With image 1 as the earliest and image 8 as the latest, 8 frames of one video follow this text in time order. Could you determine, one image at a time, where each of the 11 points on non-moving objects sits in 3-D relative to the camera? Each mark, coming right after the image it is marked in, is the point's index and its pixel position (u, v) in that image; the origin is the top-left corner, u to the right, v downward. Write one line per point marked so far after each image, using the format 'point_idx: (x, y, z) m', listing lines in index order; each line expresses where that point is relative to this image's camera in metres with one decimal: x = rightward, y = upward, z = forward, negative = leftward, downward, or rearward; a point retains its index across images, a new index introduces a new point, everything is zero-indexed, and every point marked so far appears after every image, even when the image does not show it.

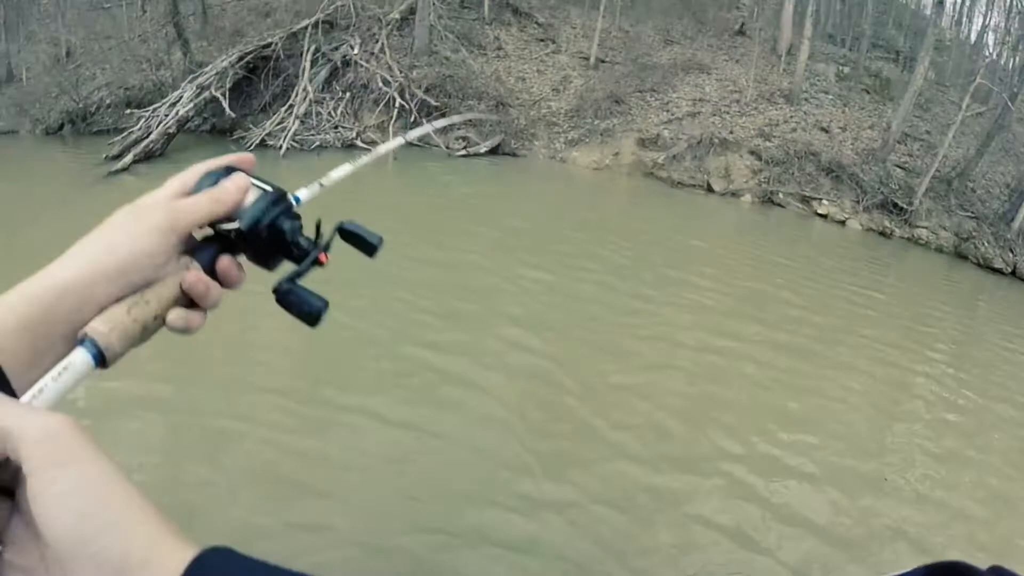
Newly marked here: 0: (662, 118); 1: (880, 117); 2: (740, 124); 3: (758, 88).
0: (+2.4, +3.4, +14.0) m
1: (+8.7, +4.1, +16.4) m
2: (+4.2, +3.5, +14.6) m
3: (+5.4, +4.7, +16.2) m
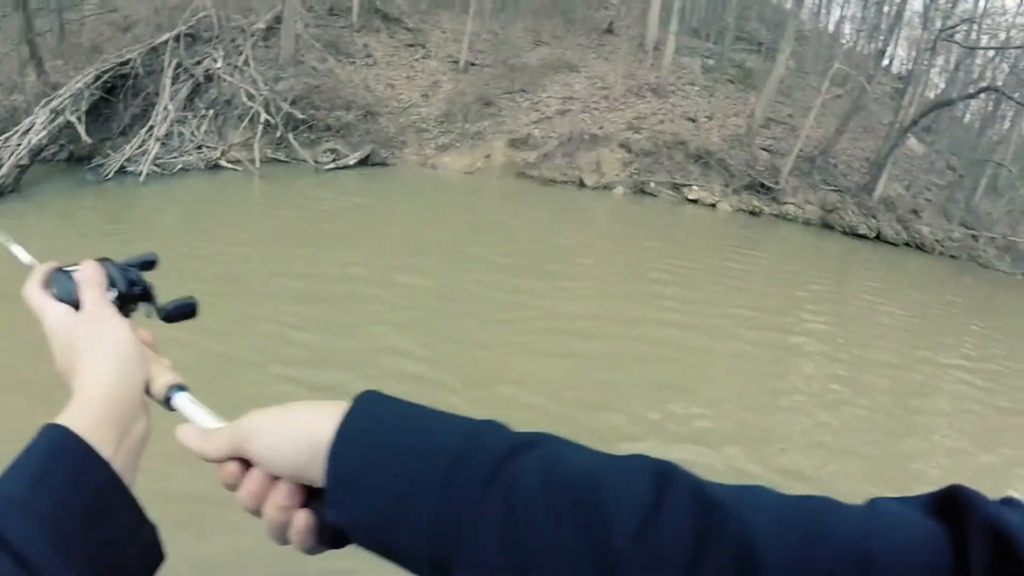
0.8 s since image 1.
0: (+0.1, +3.4, +14.0) m
1: (+5.8, +4.6, +17.5) m
2: (+1.8, +3.7, +15.0) m
3: (+2.6, +5.0, +16.7) m
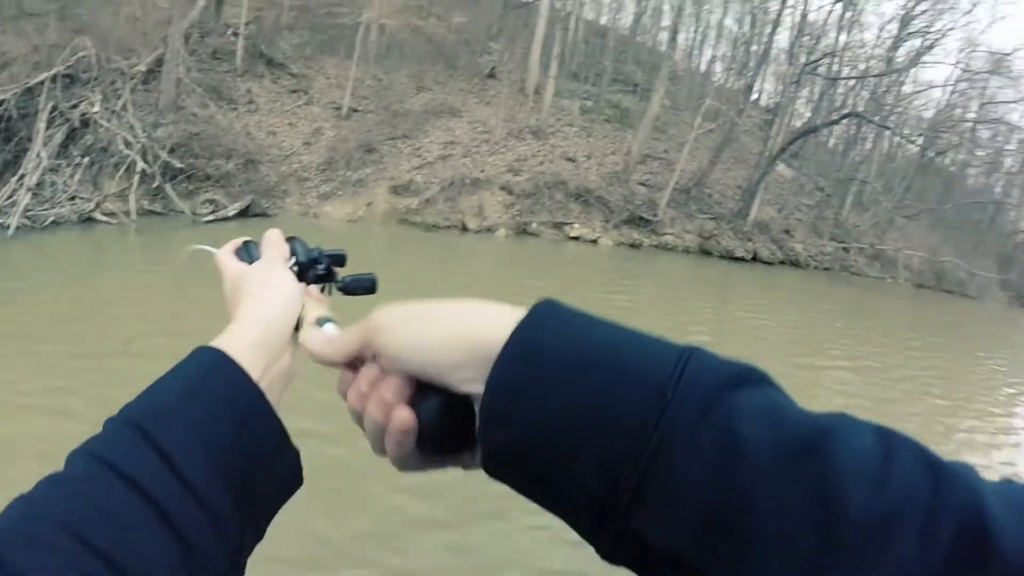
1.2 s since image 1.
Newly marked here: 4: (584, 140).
0: (-2.1, +2.6, +14.1) m
1: (+2.9, +3.9, +18.6) m
2: (-0.6, +2.8, +15.3) m
3: (-0.2, +4.1, +17.2) m
4: (+1.7, +3.8, +17.8) m
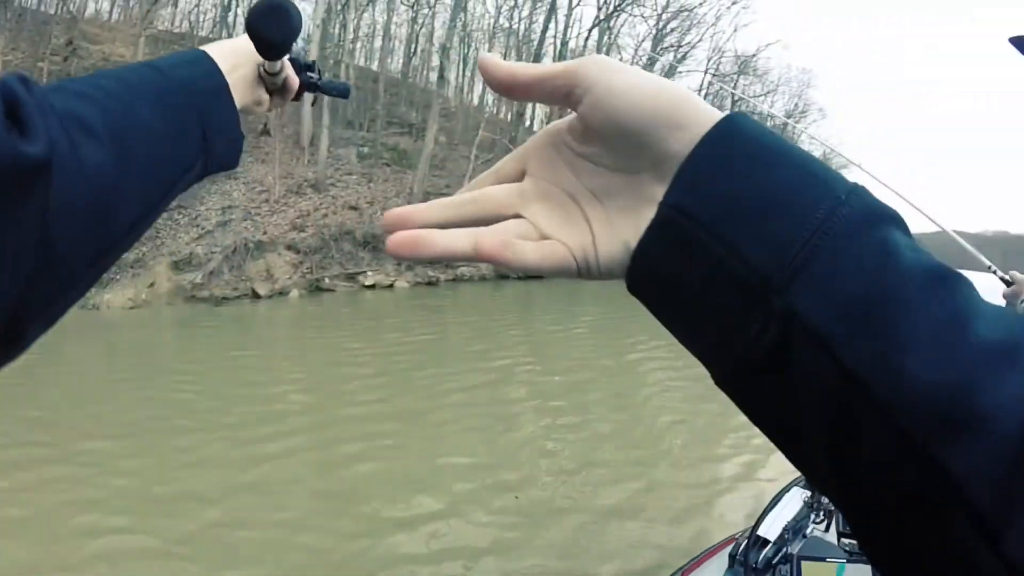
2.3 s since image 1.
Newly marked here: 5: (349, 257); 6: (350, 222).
0: (-6.0, +1.0, +12.9) m
1: (-2.9, +2.8, +18.7) m
2: (-5.1, +1.4, +14.5) m
3: (-5.5, +2.5, +16.6) m
4: (-3.8, +2.6, +17.6) m
5: (-3.4, +0.7, +14.4) m
6: (-3.6, +1.5, +15.4) m
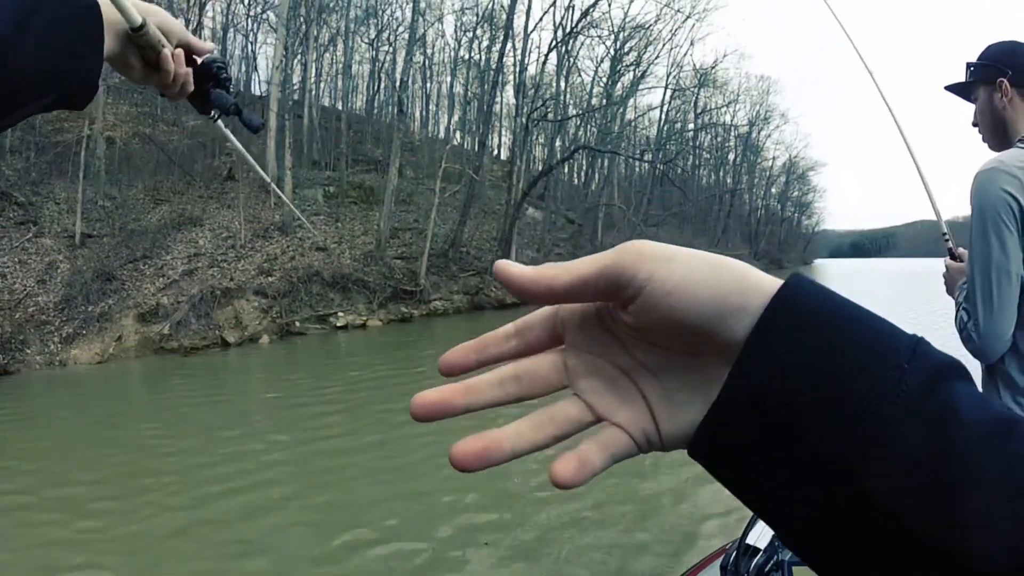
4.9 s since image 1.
0: (-6.5, +0.1, +12.6) m
1: (-3.8, +1.8, +18.7) m
2: (-5.6, +0.5, +14.3) m
3: (-6.2, +1.4, +16.4) m
4: (-4.6, +1.5, +17.5) m
5: (-3.9, -0.2, +14.2) m
6: (-4.2, +0.6, +15.2) m
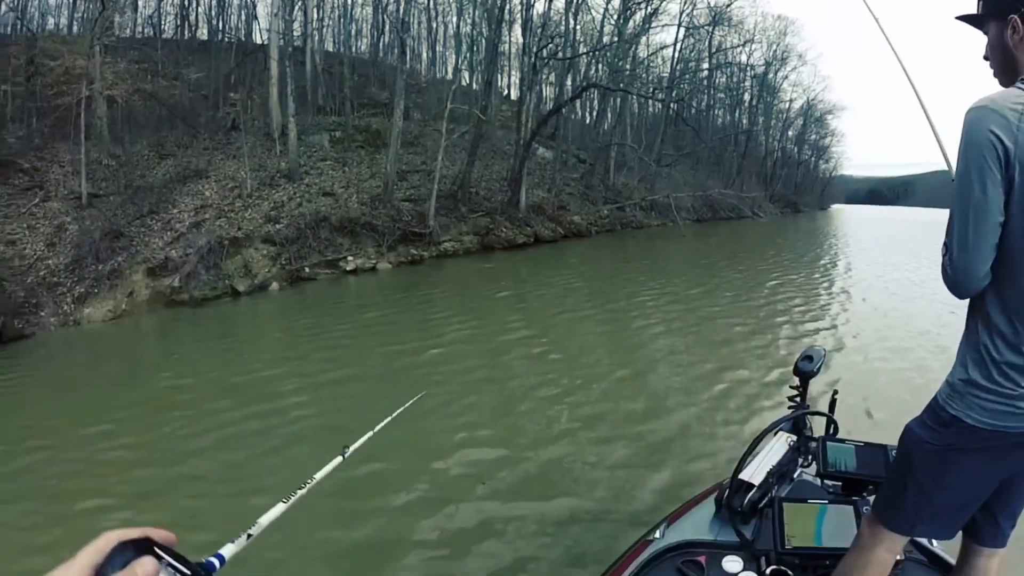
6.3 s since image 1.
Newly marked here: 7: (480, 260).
0: (-6.3, +0.9, +12.7) m
1: (-3.6, +3.3, +18.4) m
2: (-5.4, +1.5, +14.3) m
3: (-6.0, +2.6, +16.2) m
4: (-4.4, +2.9, +17.3) m
5: (-3.6, +0.9, +14.2) m
6: (-4.0, +1.7, +15.1) m
7: (-0.7, +0.6, +15.8) m
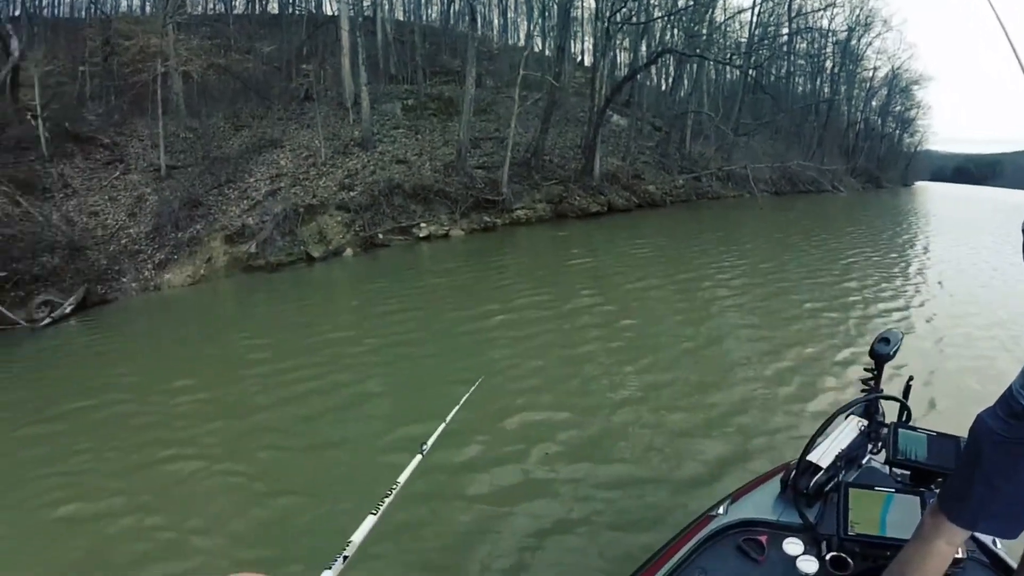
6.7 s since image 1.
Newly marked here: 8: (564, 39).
0: (-5.0, +1.6, +13.2) m
1: (-1.7, +4.1, +18.5) m
2: (-4.0, +2.2, +14.7) m
3: (-4.4, +3.5, +16.6) m
4: (-2.6, +3.7, +17.5) m
5: (-2.3, +1.6, +14.4) m
6: (-2.4, +2.4, +15.4) m
7: (+0.8, +1.3, +15.7) m
8: (+1.4, +6.3, +17.4) m
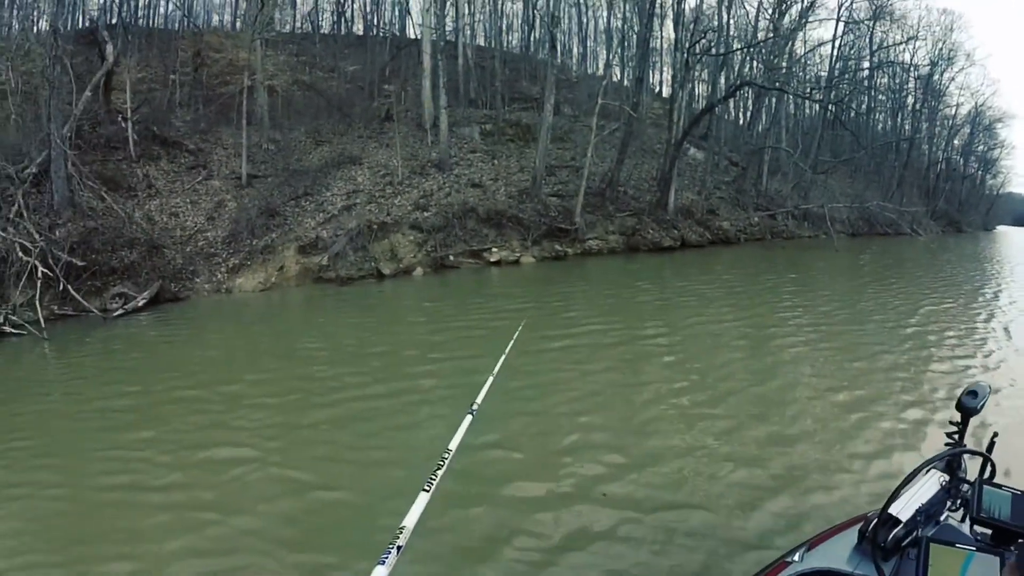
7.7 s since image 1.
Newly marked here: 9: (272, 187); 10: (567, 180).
0: (-3.7, +1.4, +13.8) m
1: (+0.3, +3.5, +18.8) m
2: (-2.5, +1.9, +15.2) m
3: (-2.6, +3.1, +17.2) m
4: (-0.7, +3.2, +17.9) m
5: (-0.8, +1.1, +14.7) m
6: (-0.9, +2.0, +15.7) m
7: (+2.3, +0.6, +15.7) m
8: (+3.4, +5.5, +17.4) m
9: (-5.0, +2.2, +15.0) m
10: (+1.4, +2.9, +18.7) m
